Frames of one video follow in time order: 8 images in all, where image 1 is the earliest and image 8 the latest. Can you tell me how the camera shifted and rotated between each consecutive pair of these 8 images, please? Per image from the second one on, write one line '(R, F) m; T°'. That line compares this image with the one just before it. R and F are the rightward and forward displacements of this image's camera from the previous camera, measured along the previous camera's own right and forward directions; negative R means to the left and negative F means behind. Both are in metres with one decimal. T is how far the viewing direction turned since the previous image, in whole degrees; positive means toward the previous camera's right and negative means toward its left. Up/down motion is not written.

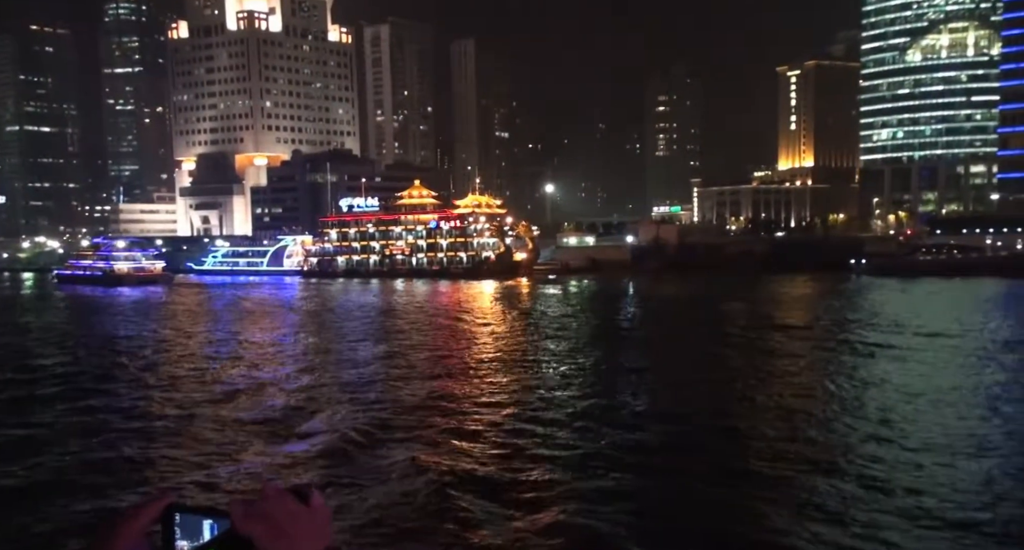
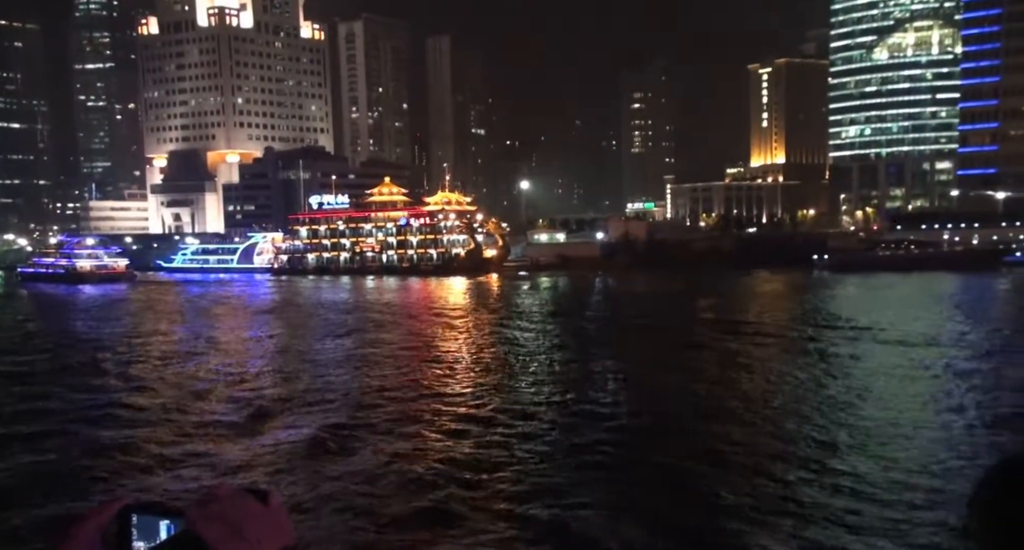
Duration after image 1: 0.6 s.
(-0.9, +2.3) m; +1°
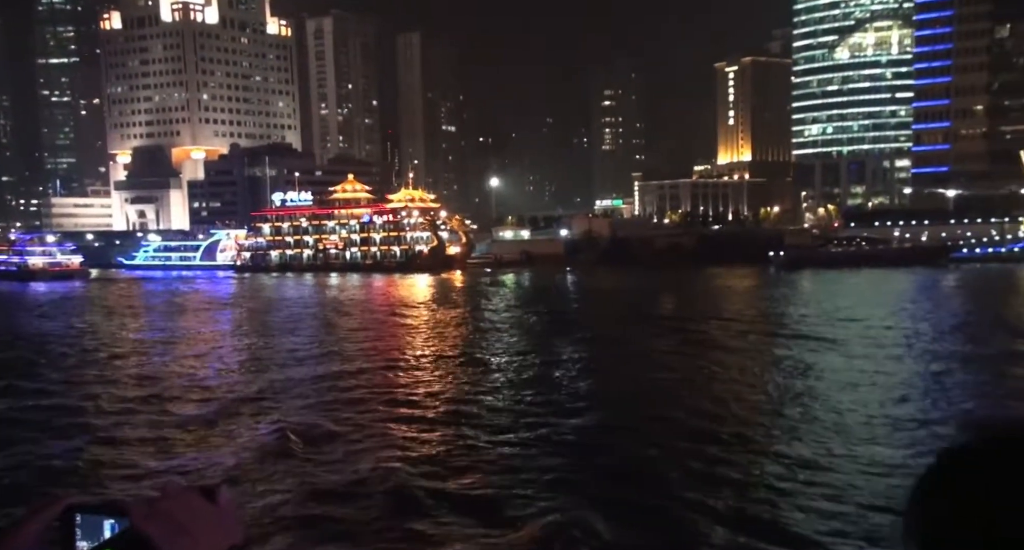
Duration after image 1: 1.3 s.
(+0.4, -0.4) m; +1°
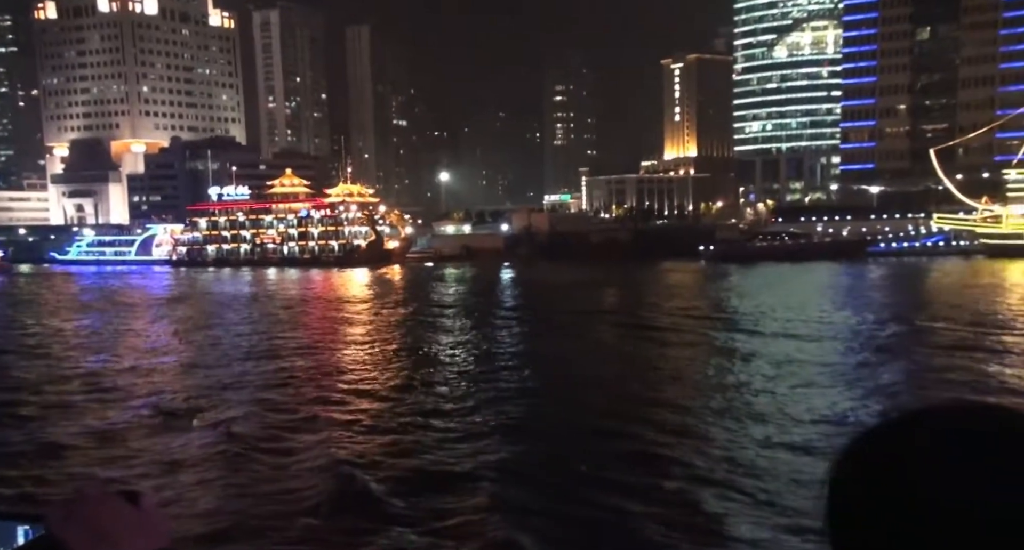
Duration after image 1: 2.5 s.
(+0.7, -0.4) m; +2°
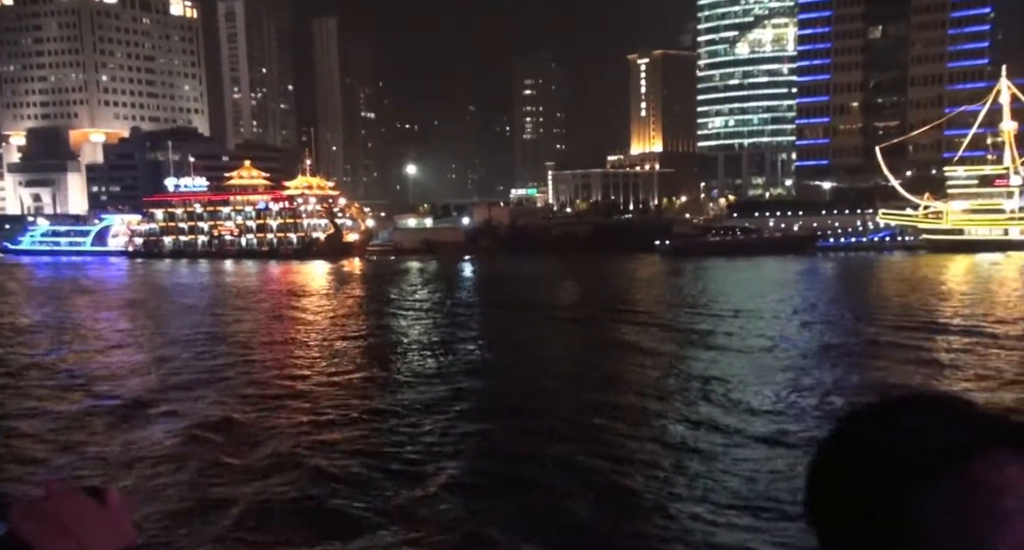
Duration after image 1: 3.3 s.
(+0.5, -0.1) m; +2°
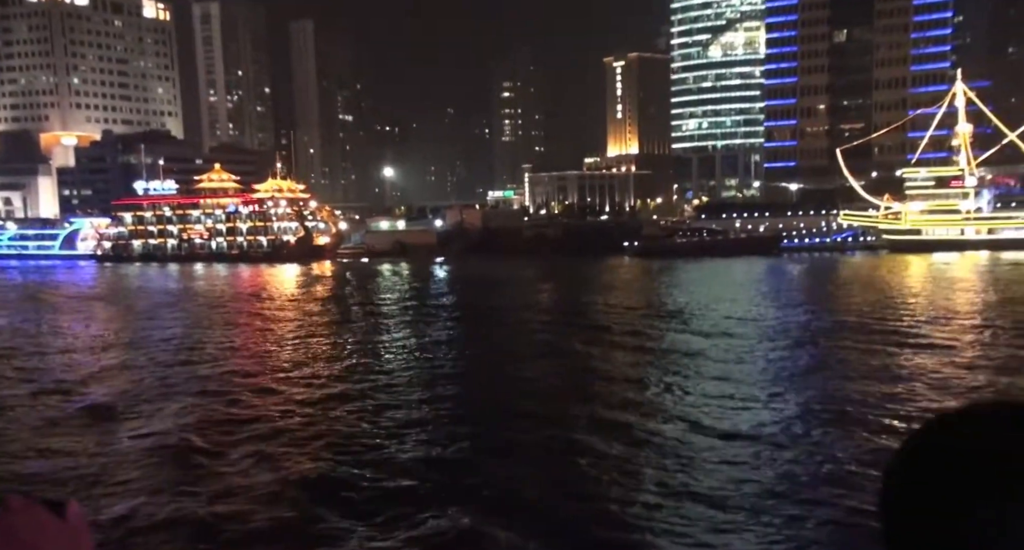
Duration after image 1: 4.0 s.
(+0.4, 0.0) m; +1°
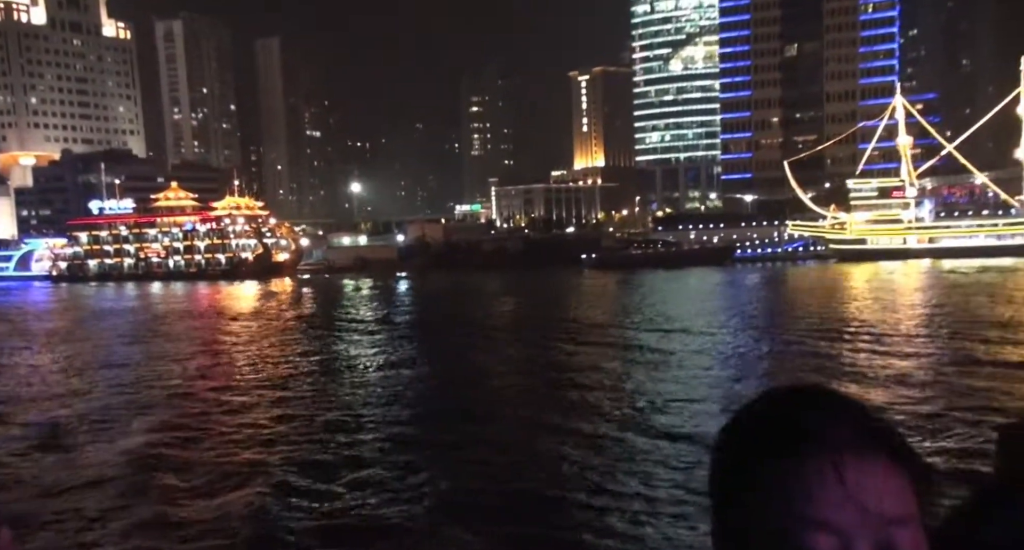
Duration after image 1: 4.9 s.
(+0.5, +0.1) m; +1°
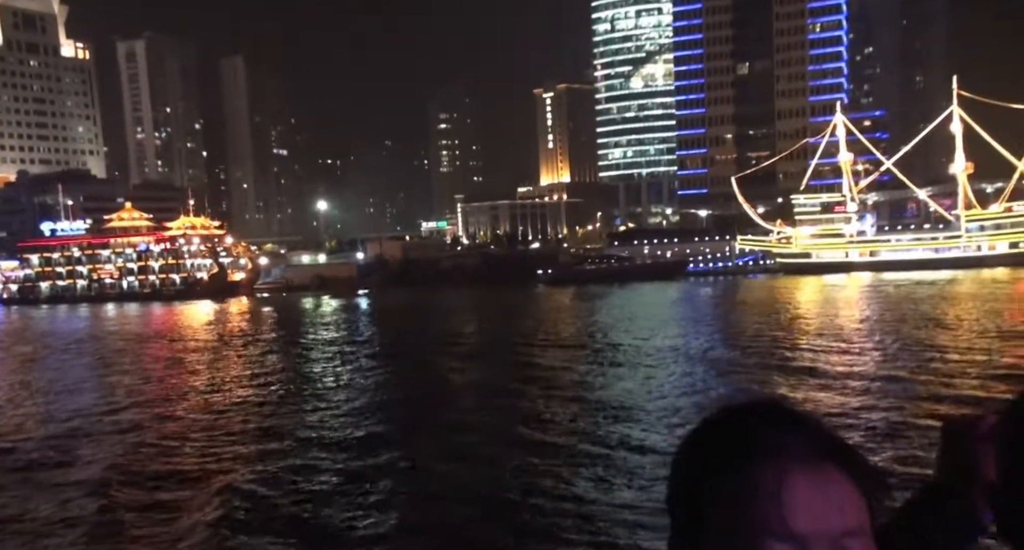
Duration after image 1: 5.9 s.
(+0.6, +0.2) m; +2°
